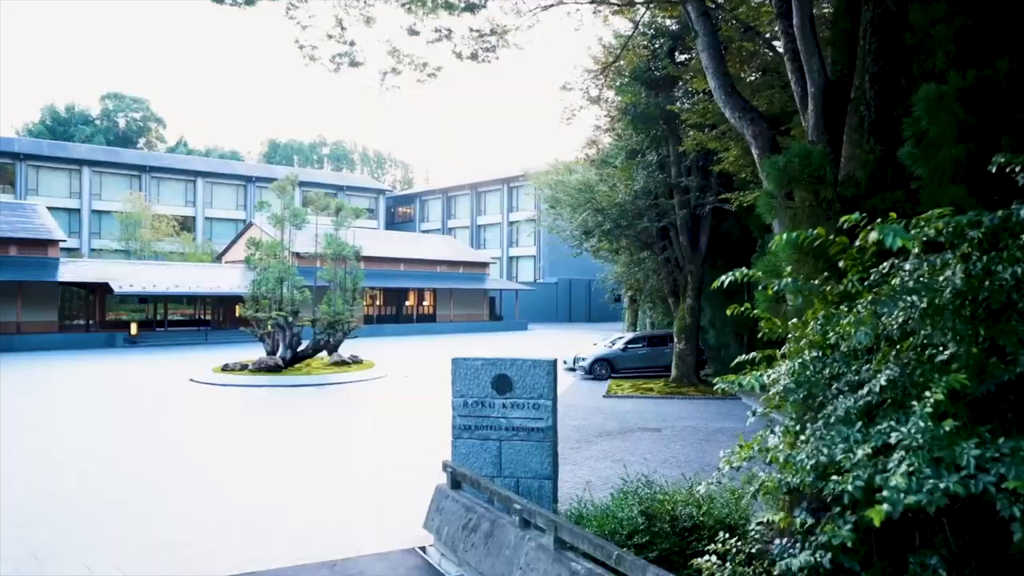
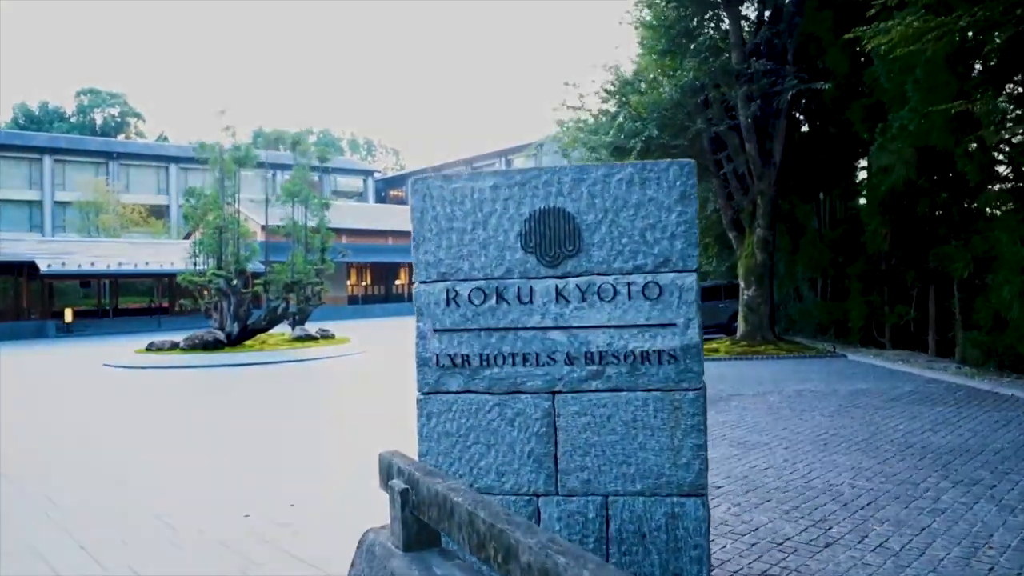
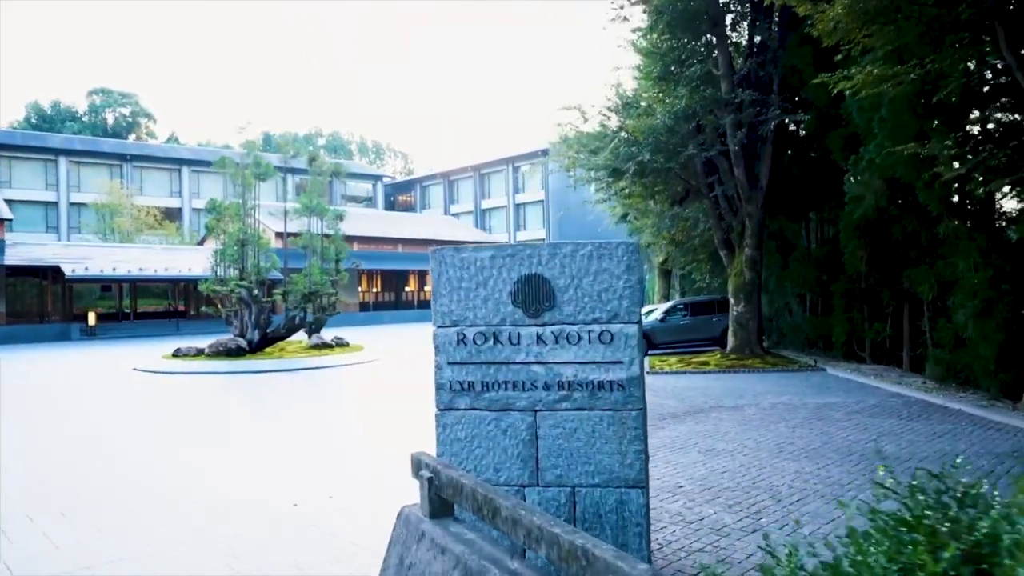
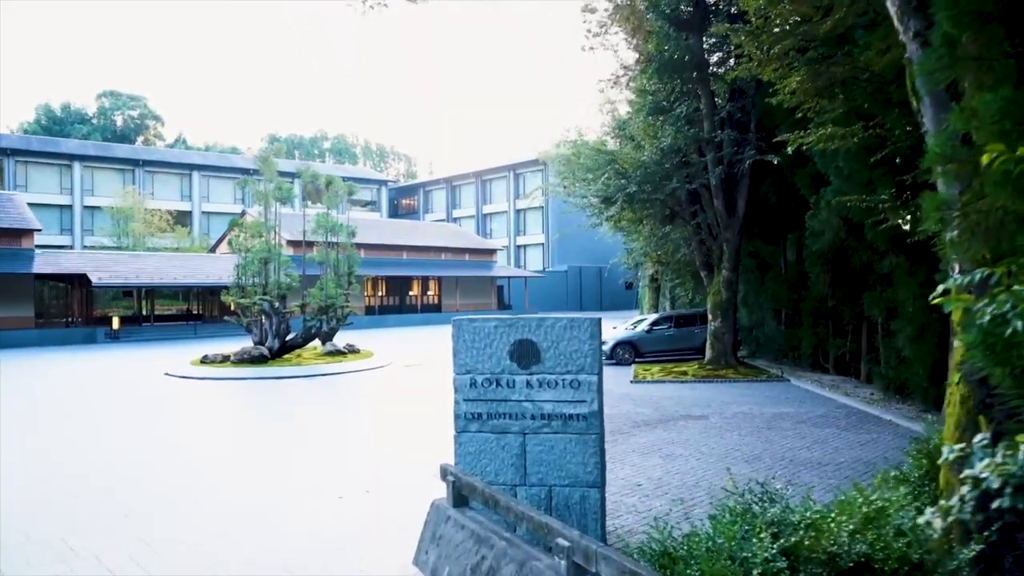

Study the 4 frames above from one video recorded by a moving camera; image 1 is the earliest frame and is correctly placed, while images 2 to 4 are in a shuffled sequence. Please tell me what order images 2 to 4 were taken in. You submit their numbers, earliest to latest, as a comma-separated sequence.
4, 3, 2
